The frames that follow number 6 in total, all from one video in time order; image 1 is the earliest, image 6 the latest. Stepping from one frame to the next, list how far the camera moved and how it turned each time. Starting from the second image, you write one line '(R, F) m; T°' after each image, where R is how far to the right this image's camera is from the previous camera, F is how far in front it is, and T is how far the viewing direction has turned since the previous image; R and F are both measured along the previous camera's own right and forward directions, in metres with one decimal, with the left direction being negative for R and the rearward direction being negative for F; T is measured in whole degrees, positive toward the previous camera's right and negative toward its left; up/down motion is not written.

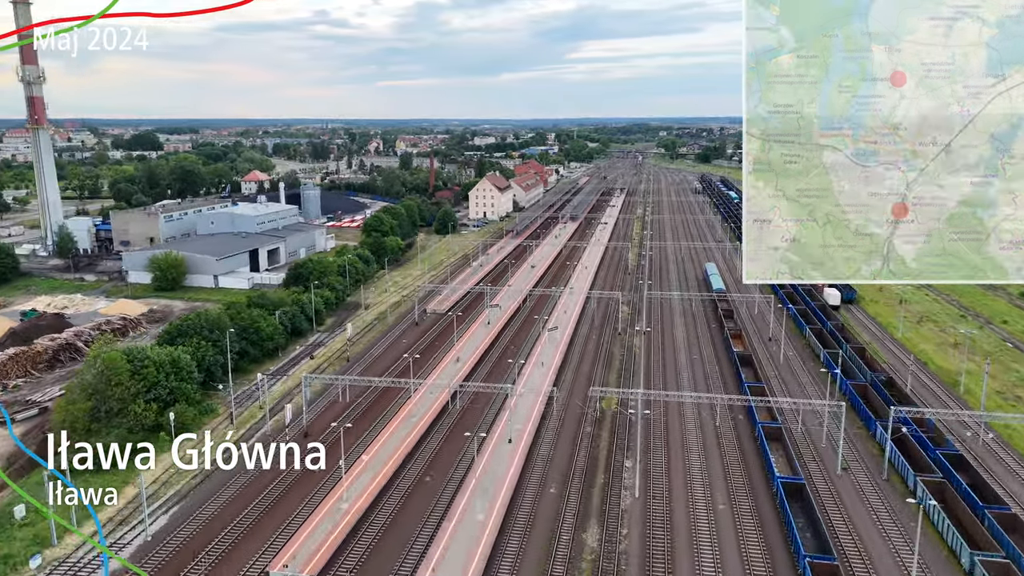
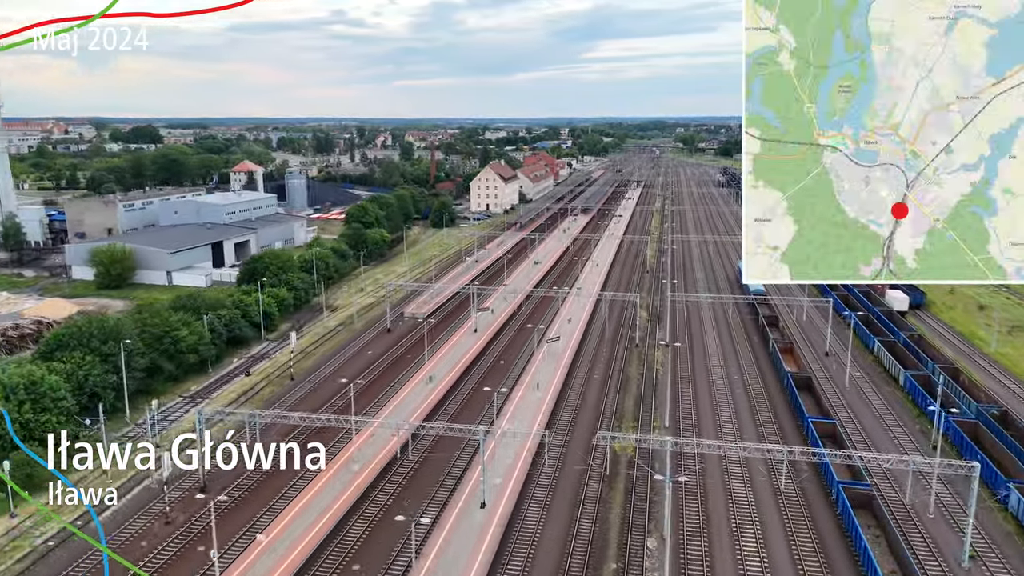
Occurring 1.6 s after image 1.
(+1.4, +9.8) m; -1°
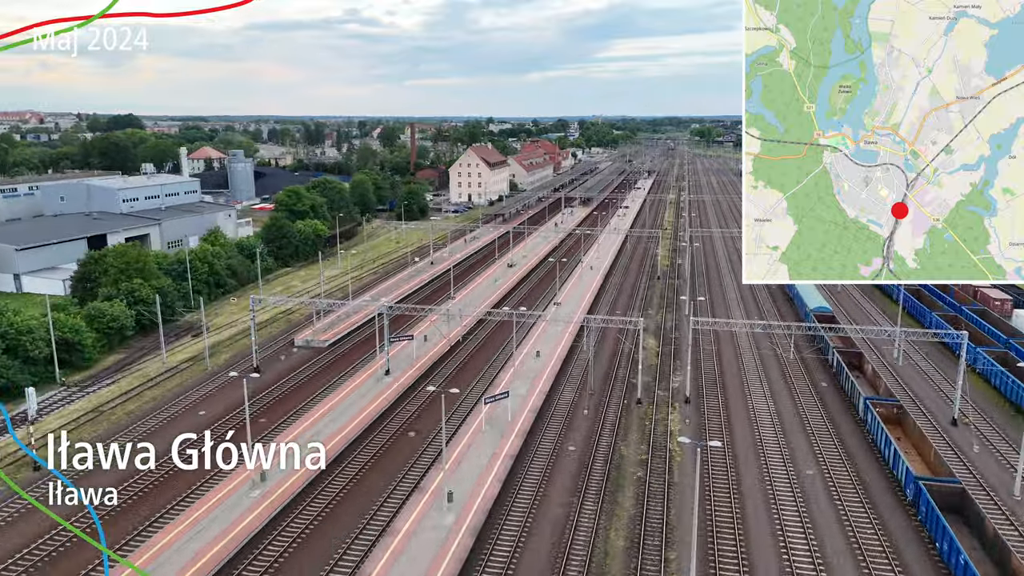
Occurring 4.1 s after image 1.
(+3.4, +15.6) m; -1°
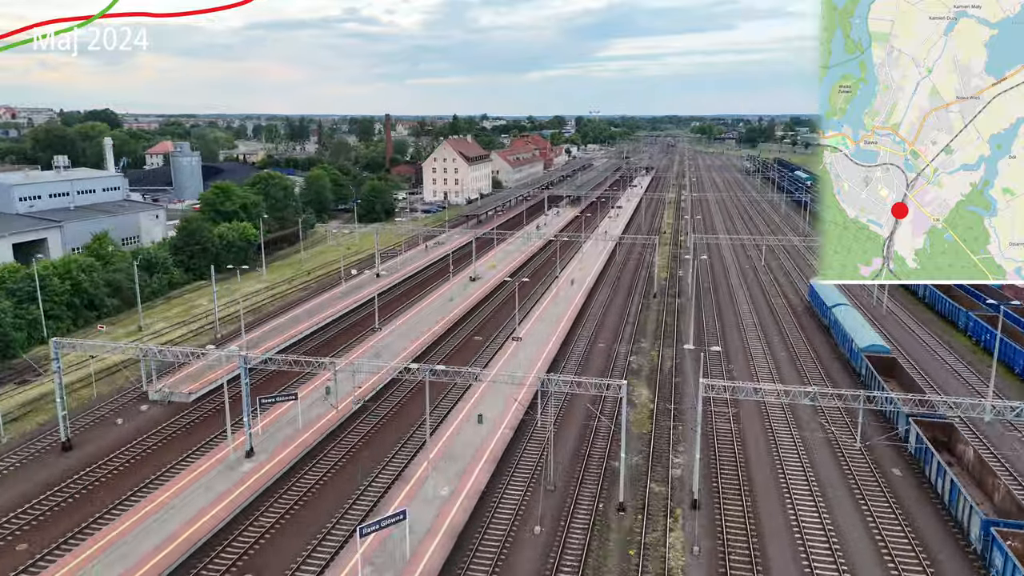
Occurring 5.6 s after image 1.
(+2.2, +8.9) m; 0°
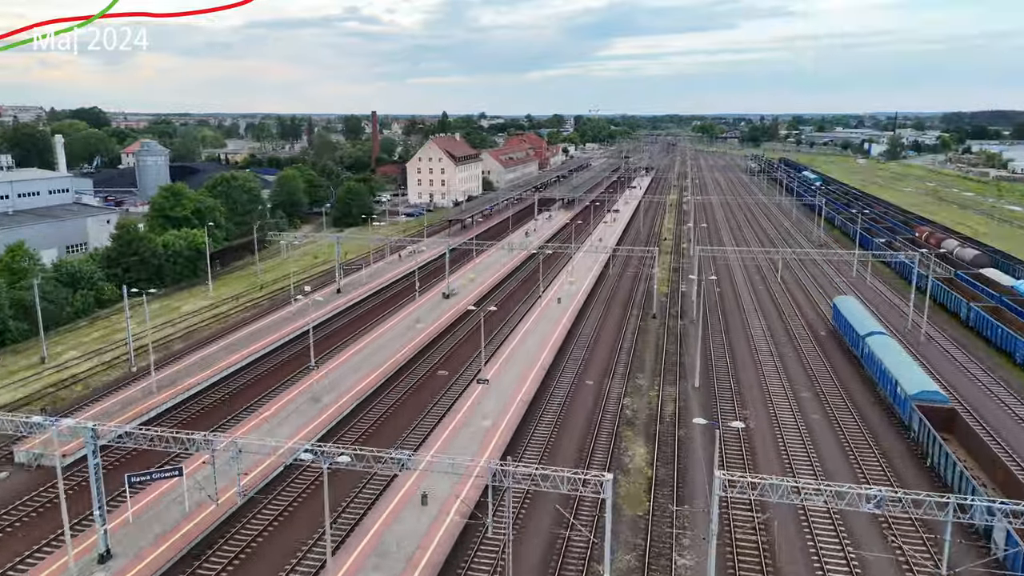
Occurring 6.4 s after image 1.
(+1.1, +4.8) m; 0°
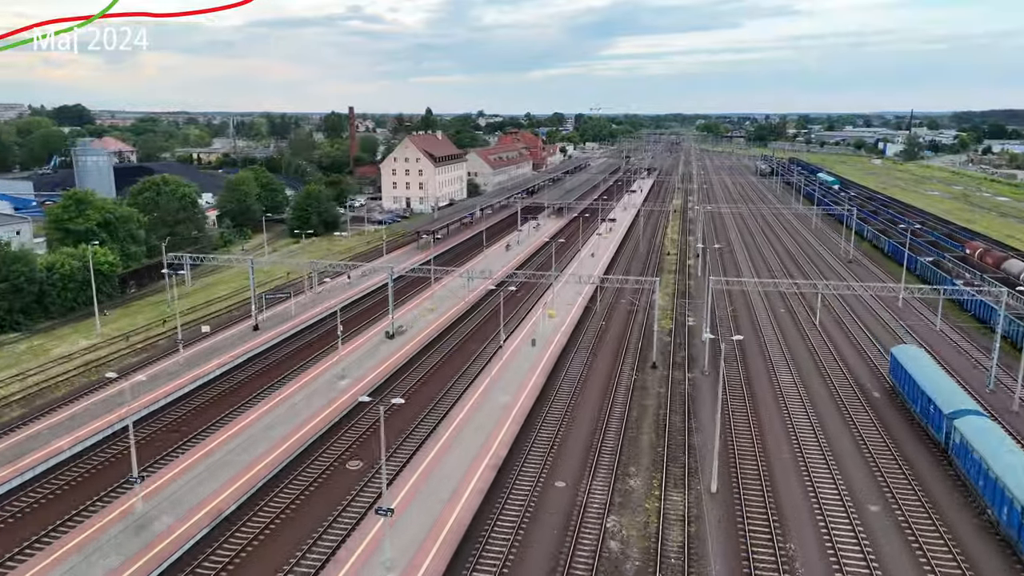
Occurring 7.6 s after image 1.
(+1.7, +7.2) m; 0°
